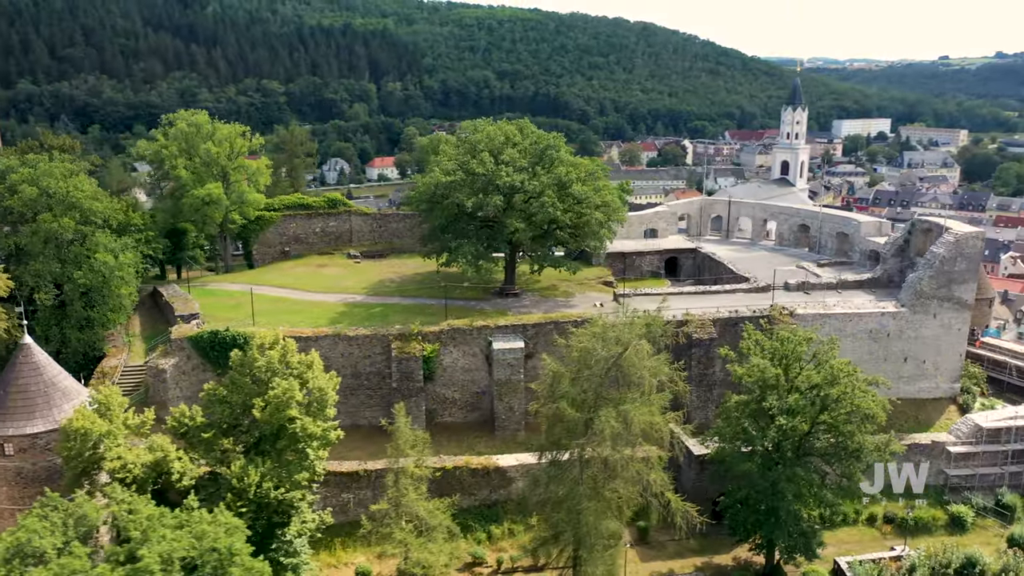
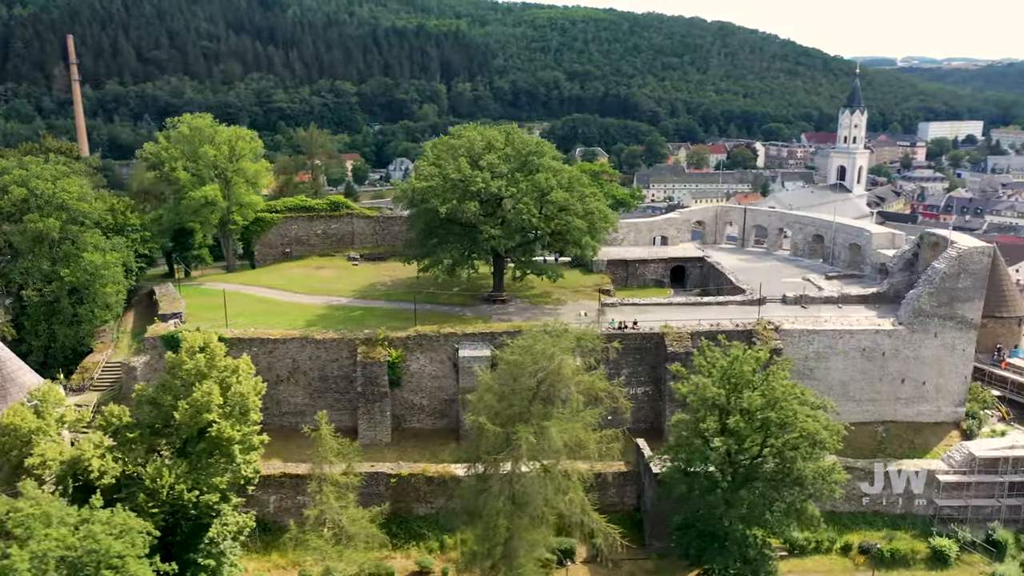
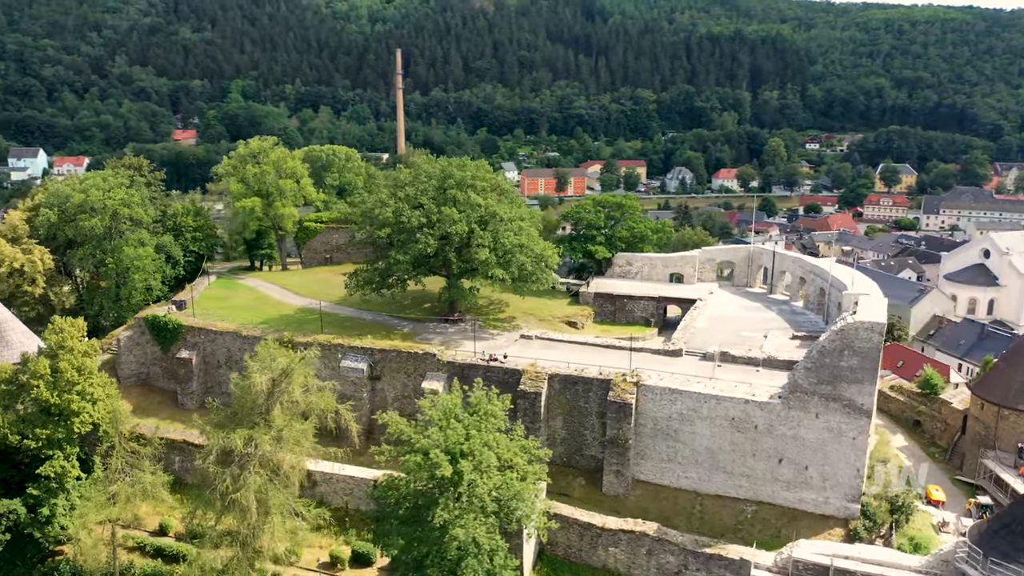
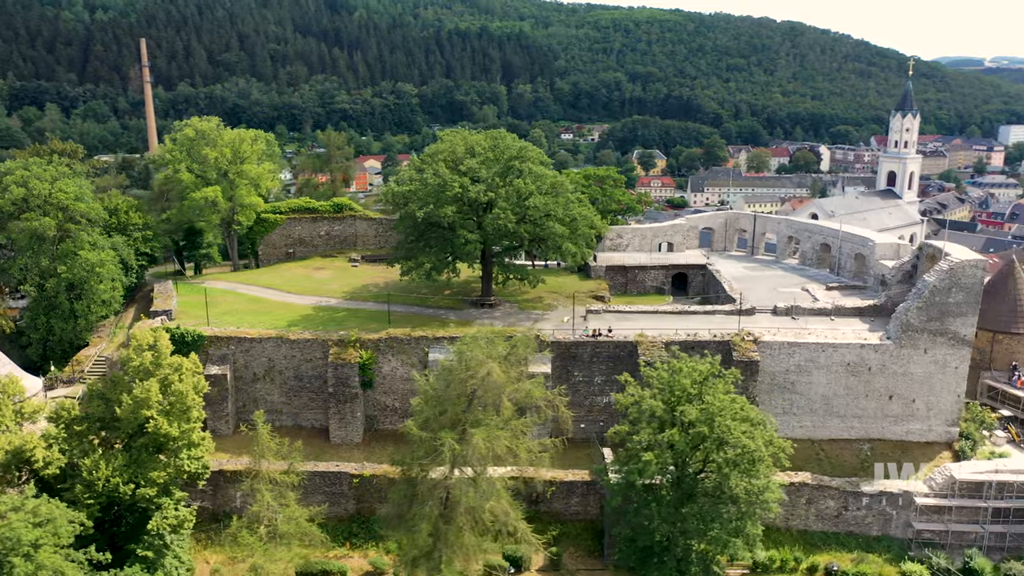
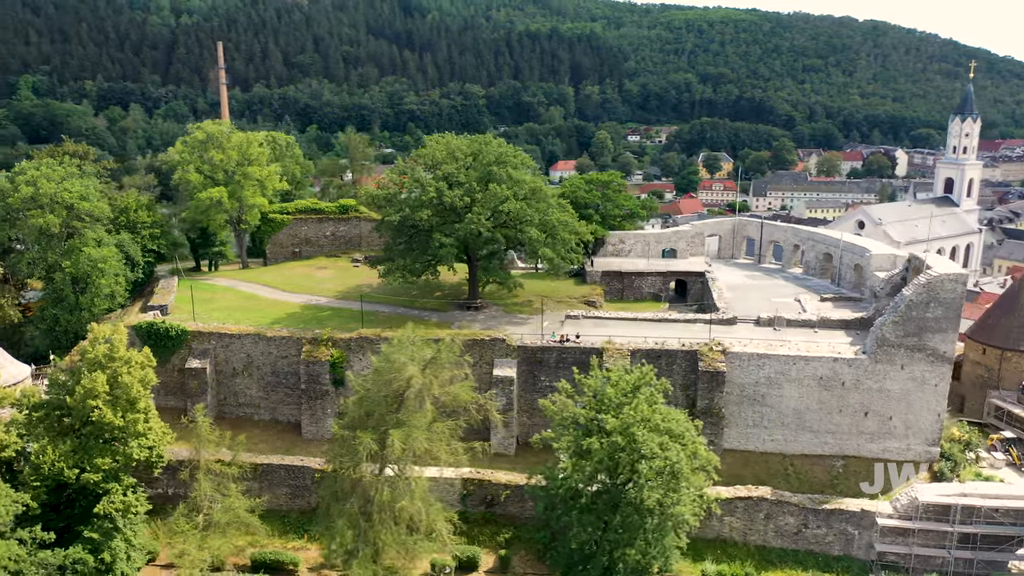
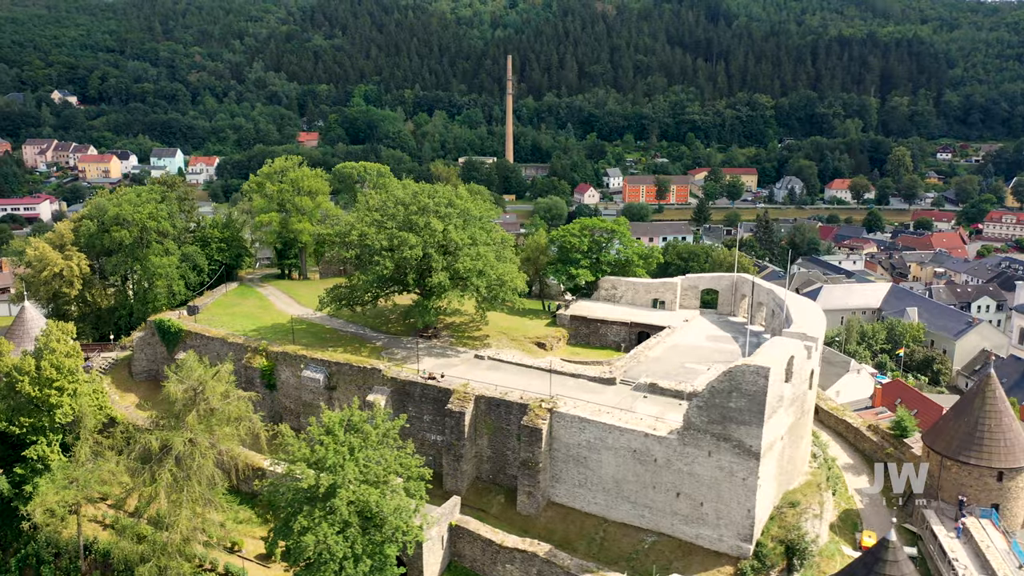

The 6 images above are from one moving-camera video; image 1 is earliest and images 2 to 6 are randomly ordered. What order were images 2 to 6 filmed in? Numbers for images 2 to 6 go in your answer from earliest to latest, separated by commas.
2, 4, 5, 3, 6
